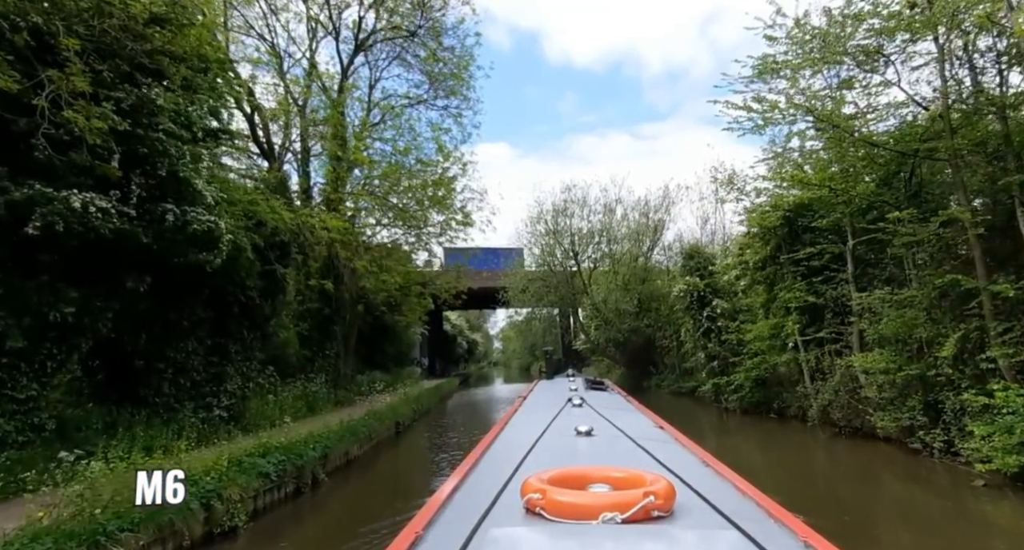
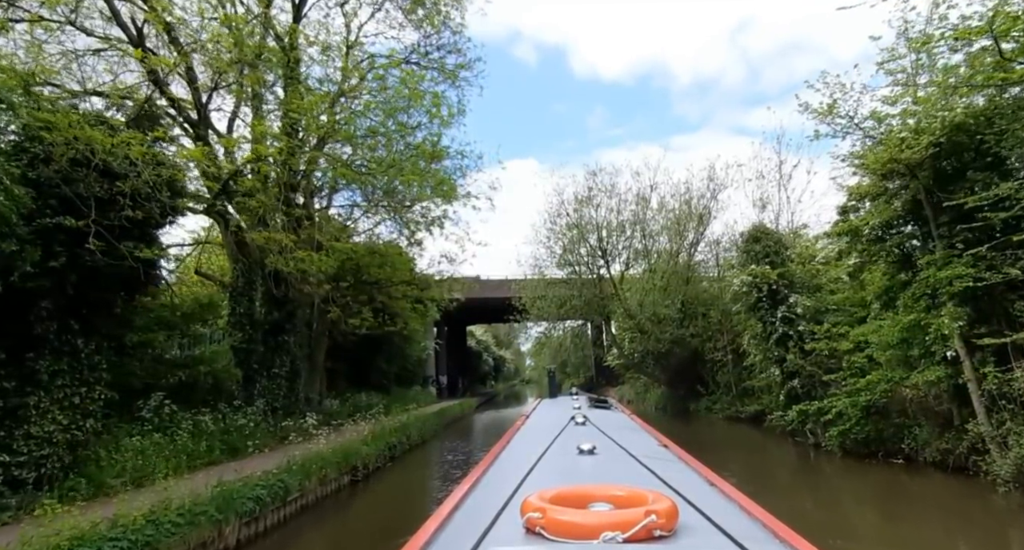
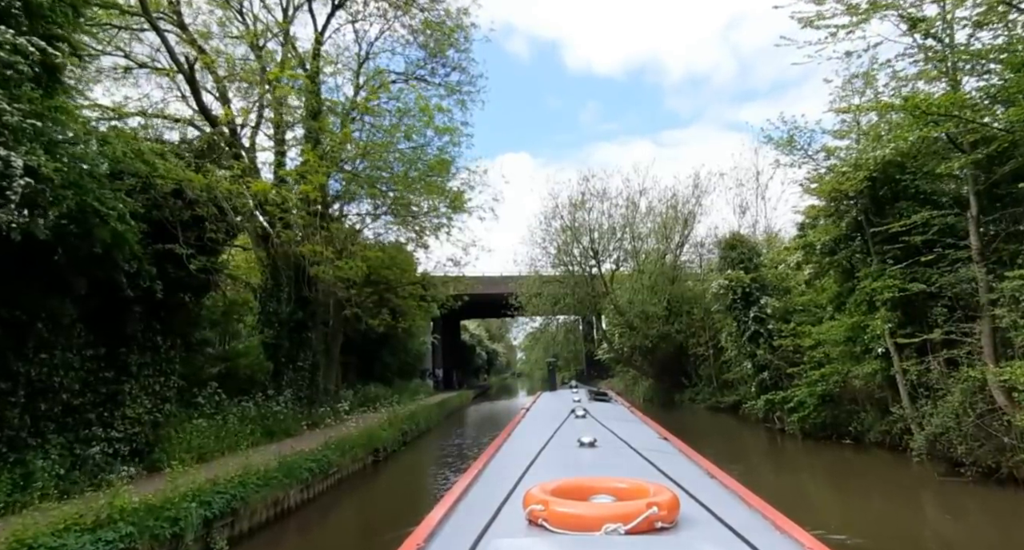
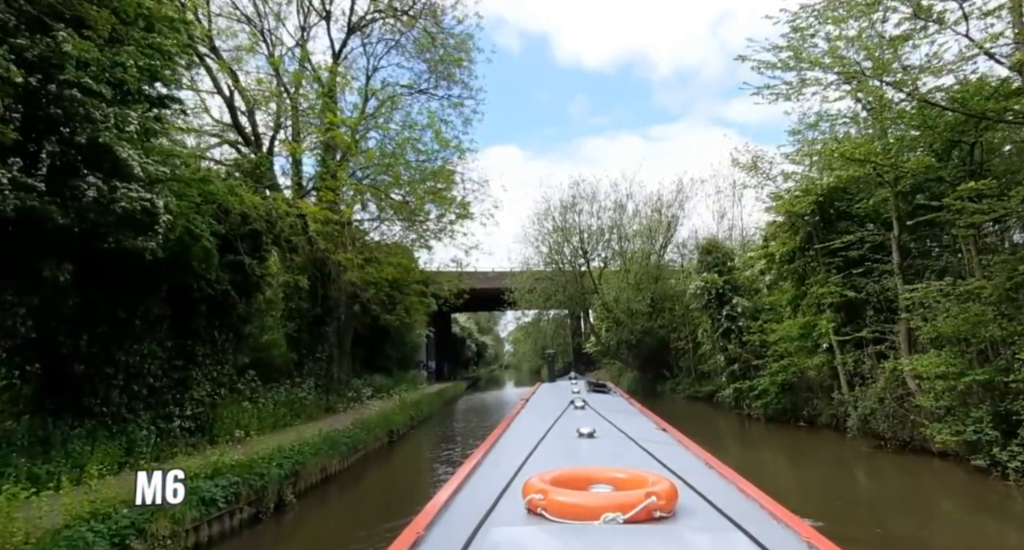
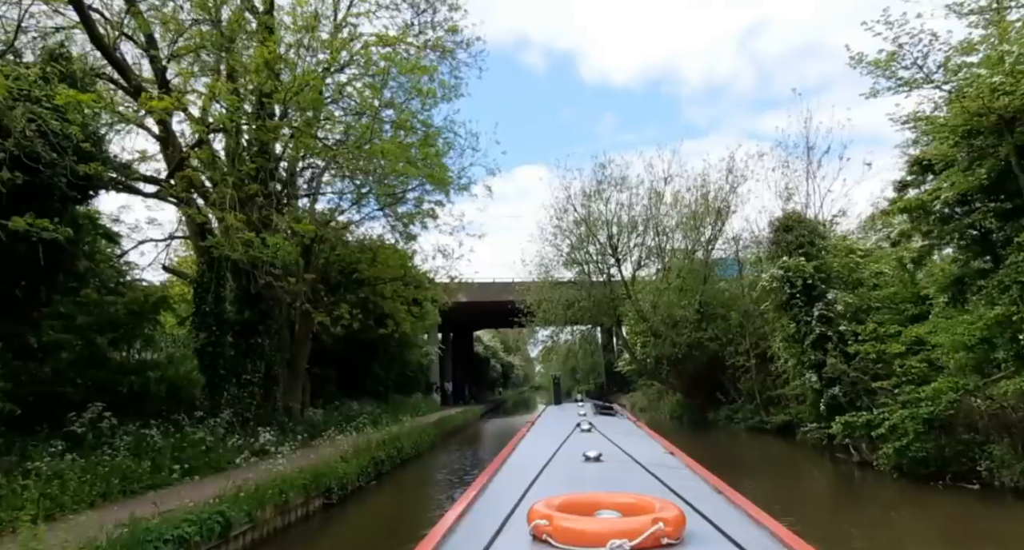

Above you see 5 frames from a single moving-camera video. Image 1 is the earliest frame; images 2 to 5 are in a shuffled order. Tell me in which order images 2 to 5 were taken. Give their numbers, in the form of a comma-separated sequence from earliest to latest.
4, 3, 2, 5
